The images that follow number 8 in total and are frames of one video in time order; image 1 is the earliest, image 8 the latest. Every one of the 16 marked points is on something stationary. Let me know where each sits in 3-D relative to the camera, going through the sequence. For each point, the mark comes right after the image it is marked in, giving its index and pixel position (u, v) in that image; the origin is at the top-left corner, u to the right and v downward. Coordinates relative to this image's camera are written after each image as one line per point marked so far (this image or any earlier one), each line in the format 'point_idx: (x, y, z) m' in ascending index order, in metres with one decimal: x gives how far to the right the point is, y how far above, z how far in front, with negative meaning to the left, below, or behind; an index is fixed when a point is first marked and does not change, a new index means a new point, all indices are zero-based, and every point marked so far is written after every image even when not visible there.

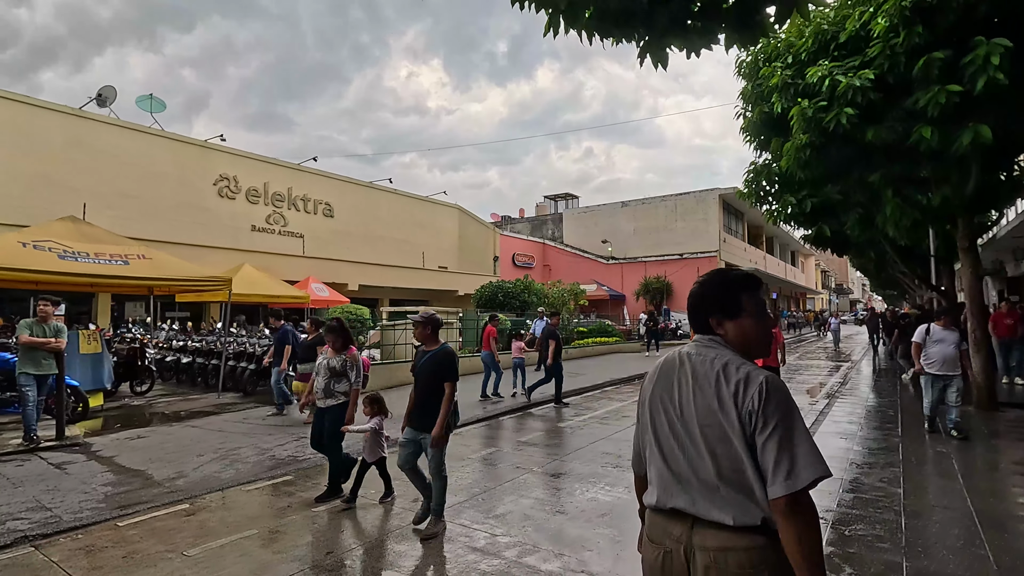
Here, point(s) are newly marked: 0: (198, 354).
0: (-6.8, -1.4, +12.7) m
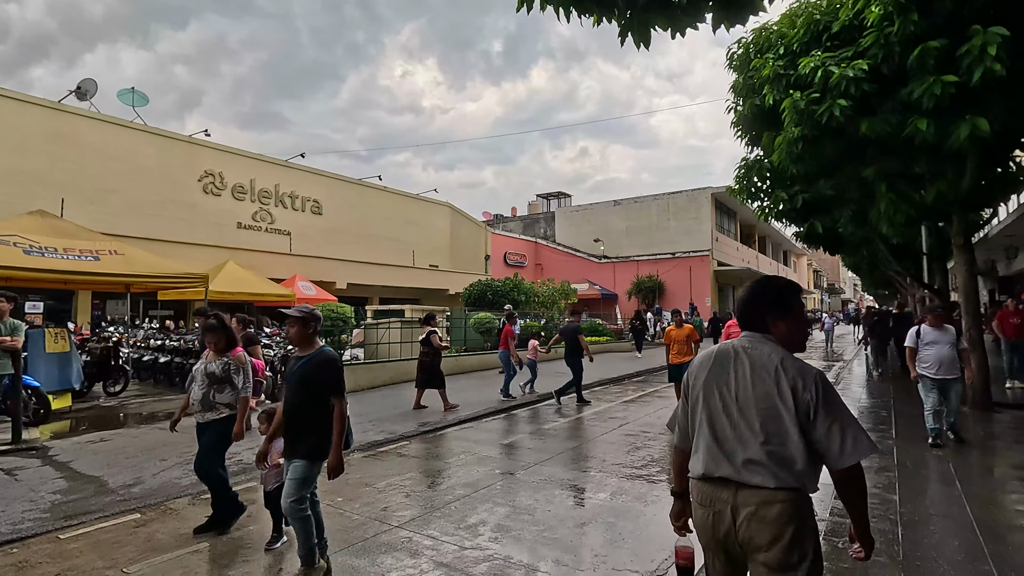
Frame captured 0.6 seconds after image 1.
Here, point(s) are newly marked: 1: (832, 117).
0: (-7.1, -1.4, +12.3) m
1: (+4.3, +2.3, +8.0) m
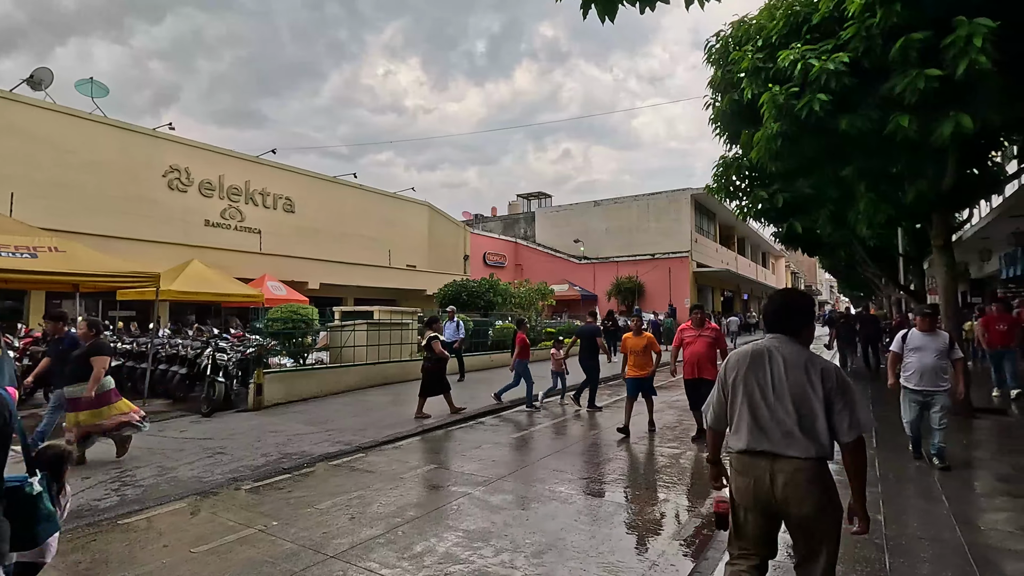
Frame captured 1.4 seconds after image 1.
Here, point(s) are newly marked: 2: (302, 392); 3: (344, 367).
0: (-7.6, -1.4, +11.6) m
1: (+3.9, +2.3, +7.6) m
2: (-3.8, -1.9, +10.5) m
3: (-3.3, -1.6, +11.7) m
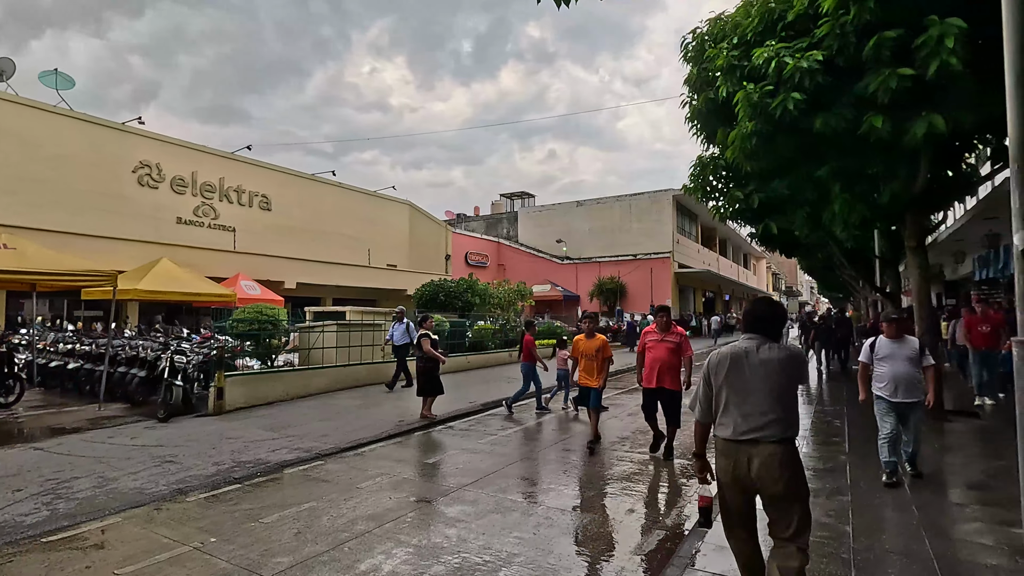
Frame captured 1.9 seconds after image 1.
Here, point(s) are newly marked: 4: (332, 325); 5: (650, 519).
0: (-8.2, -1.4, +11.2) m
1: (+3.5, +2.3, +7.5) m
2: (-4.3, -1.9, +10.2) m
3: (-3.8, -1.6, +11.3) m
4: (-3.7, -0.7, +12.1) m
5: (+1.1, -1.9, +4.7) m
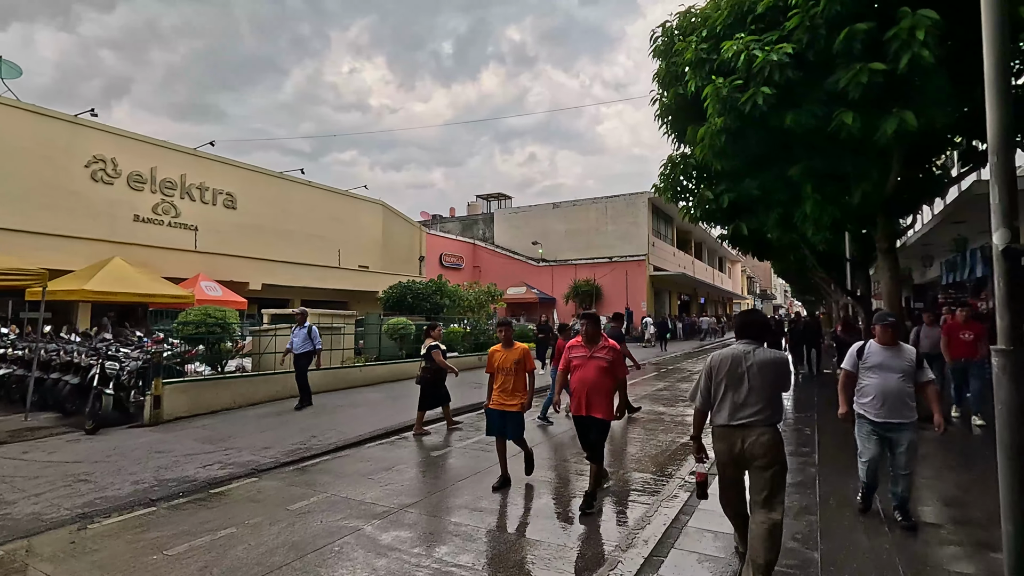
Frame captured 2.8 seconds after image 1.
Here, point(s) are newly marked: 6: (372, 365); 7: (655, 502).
0: (-8.8, -1.4, +10.4) m
1: (+3.0, +2.2, +7.2) m
2: (-4.9, -1.9, +9.6) m
3: (-4.5, -1.6, +10.7) m
4: (-4.4, -0.8, +11.5) m
5: (+0.7, -1.9, +4.3) m
6: (-3.3, -1.8, +13.3) m
7: (+1.3, -1.9, +5.1) m
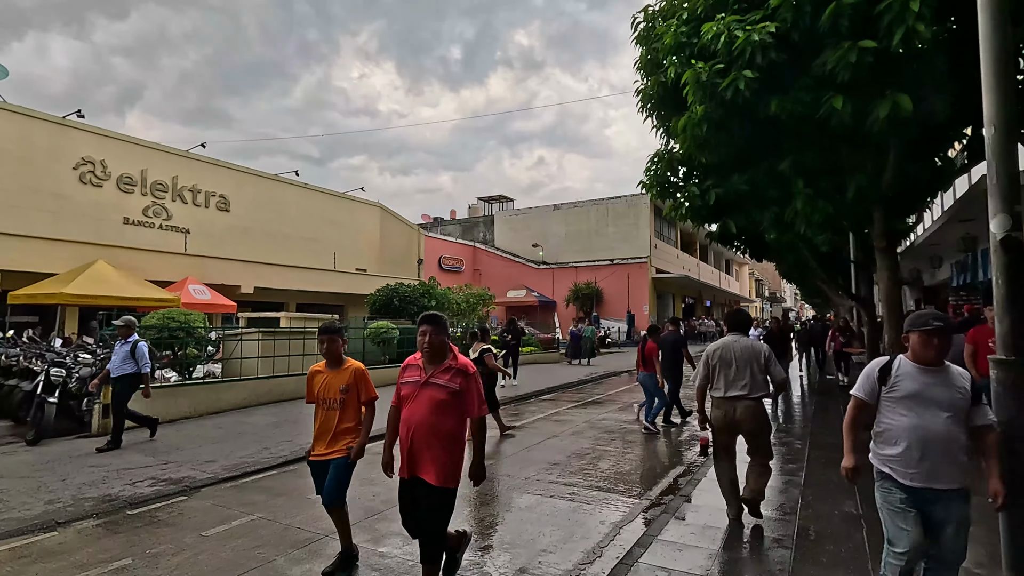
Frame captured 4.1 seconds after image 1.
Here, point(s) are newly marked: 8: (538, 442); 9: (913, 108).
0: (-9.2, -1.4, +10.0) m
1: (+2.6, +2.2, +6.6) m
2: (-5.3, -1.9, +9.1) m
3: (-4.9, -1.6, +10.3) m
4: (-4.8, -0.8, +11.1) m
5: (+0.2, -1.9, +3.7) m
6: (-3.6, -1.8, +12.9) m
7: (+0.8, -1.9, +4.6) m
8: (+0.3, -2.1, +7.7) m
9: (+3.9, +1.8, +5.7) m
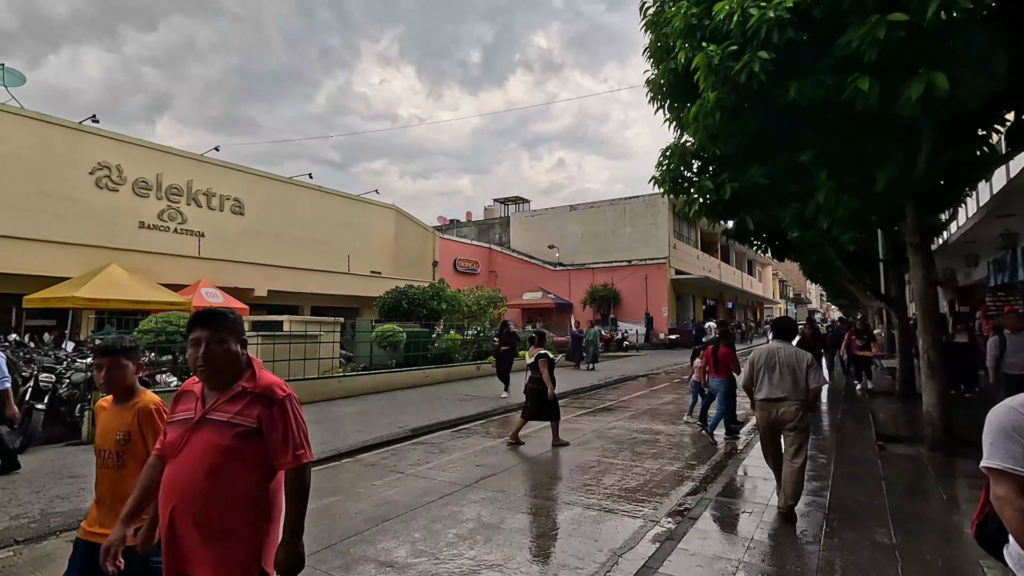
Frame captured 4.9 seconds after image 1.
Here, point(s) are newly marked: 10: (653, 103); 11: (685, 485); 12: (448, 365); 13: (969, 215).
0: (-9.1, -1.5, +9.9) m
1: (+2.5, +2.2, +6.1) m
2: (-5.3, -2.0, +8.9) m
3: (-4.8, -1.7, +10.0) m
4: (-4.6, -0.9, +10.8) m
5: (+0.1, -1.9, +3.3) m
6: (-3.4, -1.9, +12.5) m
7: (+0.7, -1.9, +4.1) m
8: (+0.4, -2.1, +7.3) m
9: (+3.8, +1.8, +5.1) m
10: (+2.0, +2.7, +8.6) m
11: (+1.7, -2.0, +5.9) m
12: (-1.7, -2.0, +15.5) m
13: (+9.2, +1.5, +11.8) m
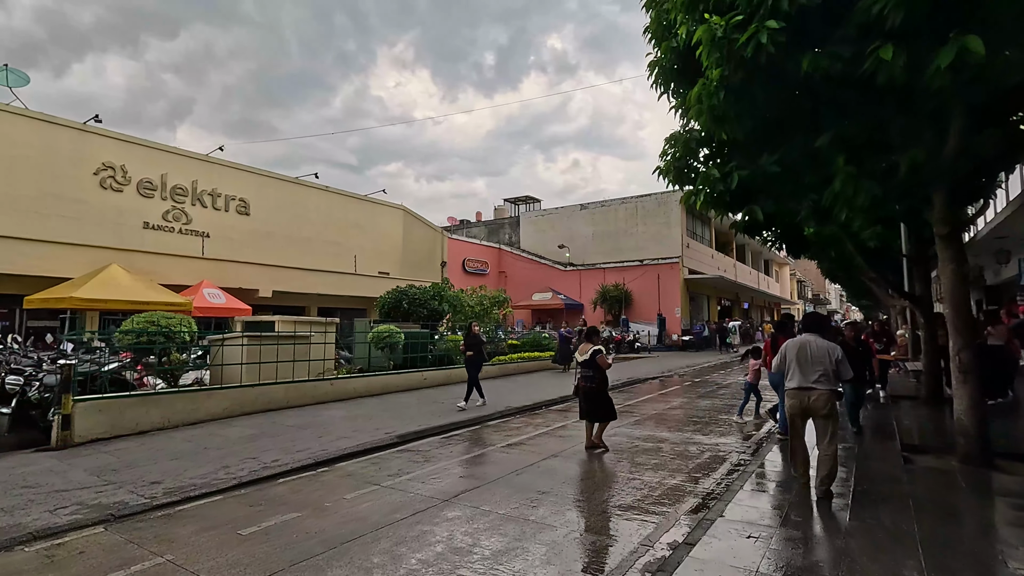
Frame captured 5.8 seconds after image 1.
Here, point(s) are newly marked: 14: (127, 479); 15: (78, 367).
0: (-9.1, -1.5, +9.6) m
1: (+2.4, +2.3, +5.5) m
2: (-5.3, -1.9, +8.5) m
3: (-4.8, -1.7, +9.6) m
4: (-4.7, -0.8, +10.4) m
5: (-0.1, -1.8, +2.8) m
6: (-3.4, -1.9, +12.1) m
7: (+0.5, -1.8, +3.6) m
8: (+0.2, -2.1, +6.7) m
9: (+3.6, +1.8, +4.5) m
10: (+1.9, +2.7, +8.0) m
11: (+1.6, -1.9, +5.3) m
12: (-1.6, -2.0, +15.0) m
13: (+9.2, +1.6, +11.1) m
14: (-4.0, -2.0, +6.0) m
15: (-5.8, -1.1, +8.0) m
